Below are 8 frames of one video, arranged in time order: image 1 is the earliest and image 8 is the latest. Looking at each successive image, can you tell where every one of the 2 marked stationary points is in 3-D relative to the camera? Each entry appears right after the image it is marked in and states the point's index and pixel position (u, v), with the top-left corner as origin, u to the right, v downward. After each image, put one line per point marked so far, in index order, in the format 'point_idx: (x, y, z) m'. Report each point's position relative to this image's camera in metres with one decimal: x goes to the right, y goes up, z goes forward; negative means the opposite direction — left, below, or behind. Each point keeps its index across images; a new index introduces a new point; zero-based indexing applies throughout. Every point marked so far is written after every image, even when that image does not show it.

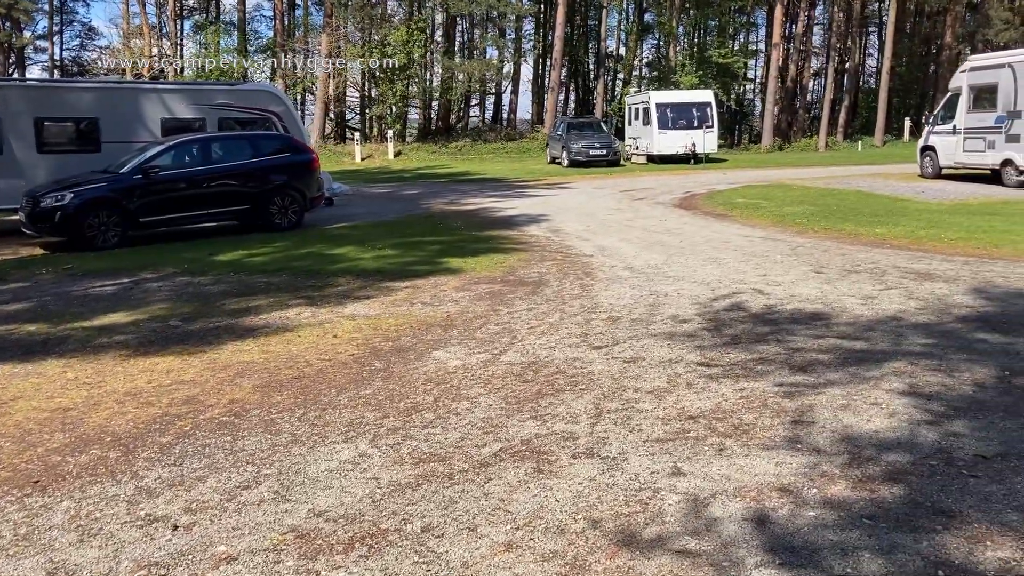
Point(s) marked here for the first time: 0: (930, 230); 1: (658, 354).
0: (+5.4, +0.8, +12.0) m
1: (+0.9, -0.4, +6.0) m
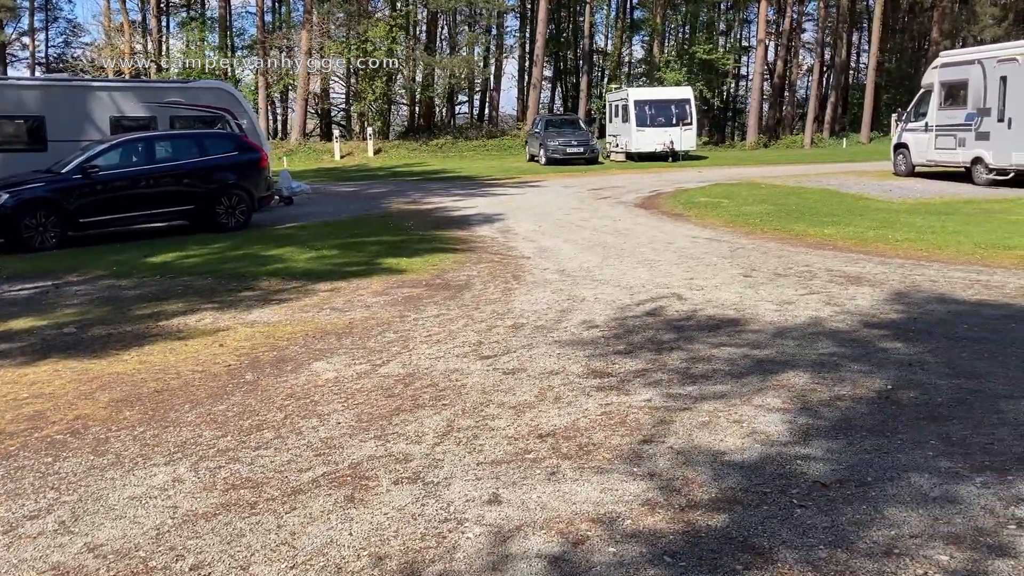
0: (+4.7, +0.7, +11.8) m
1: (+0.2, -0.5, +5.7) m
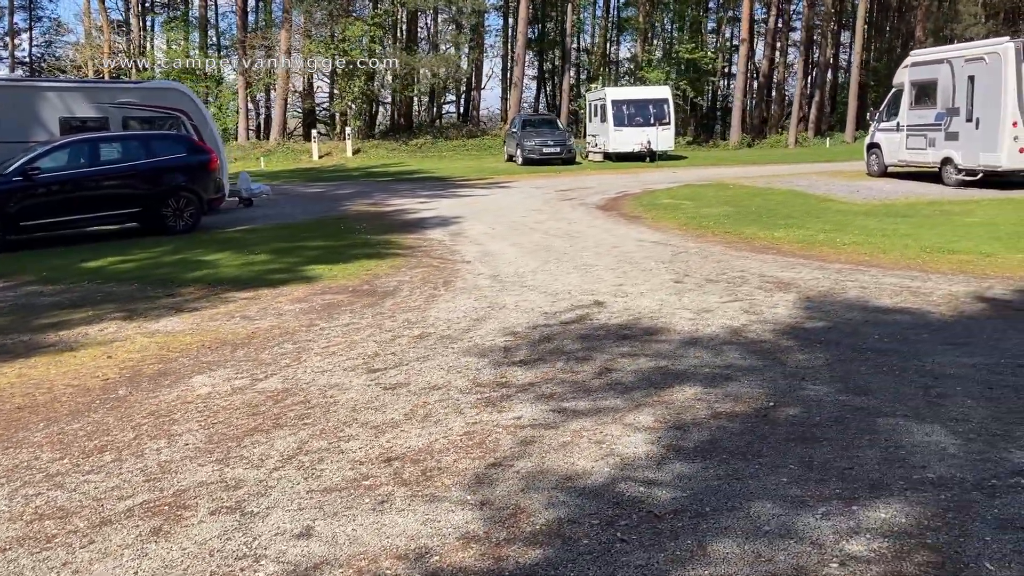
0: (+4.0, +0.7, +11.5) m
1: (-0.5, -0.5, +5.5) m
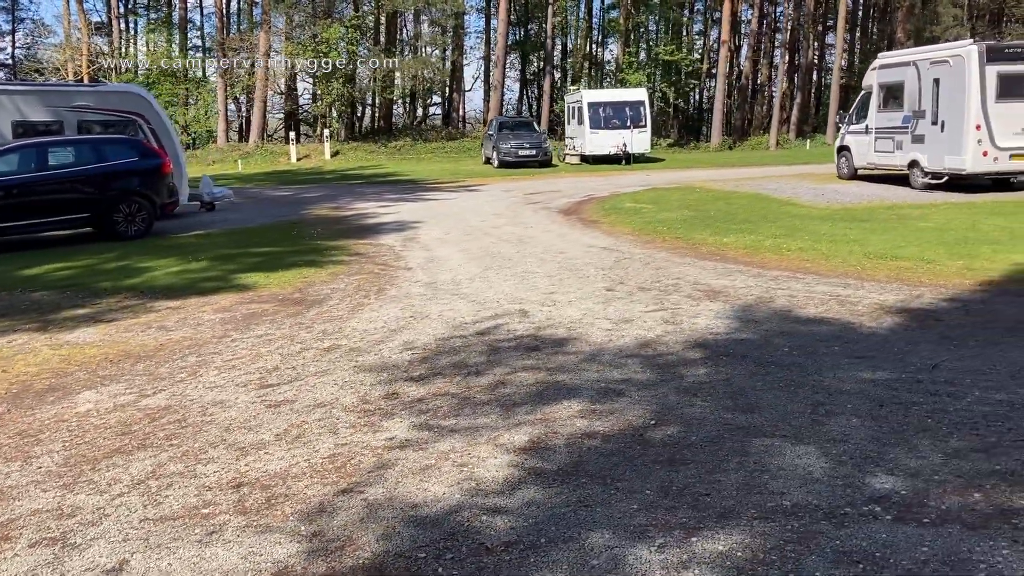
0: (+3.3, +0.6, +11.4) m
1: (-1.1, -0.6, +5.3) m
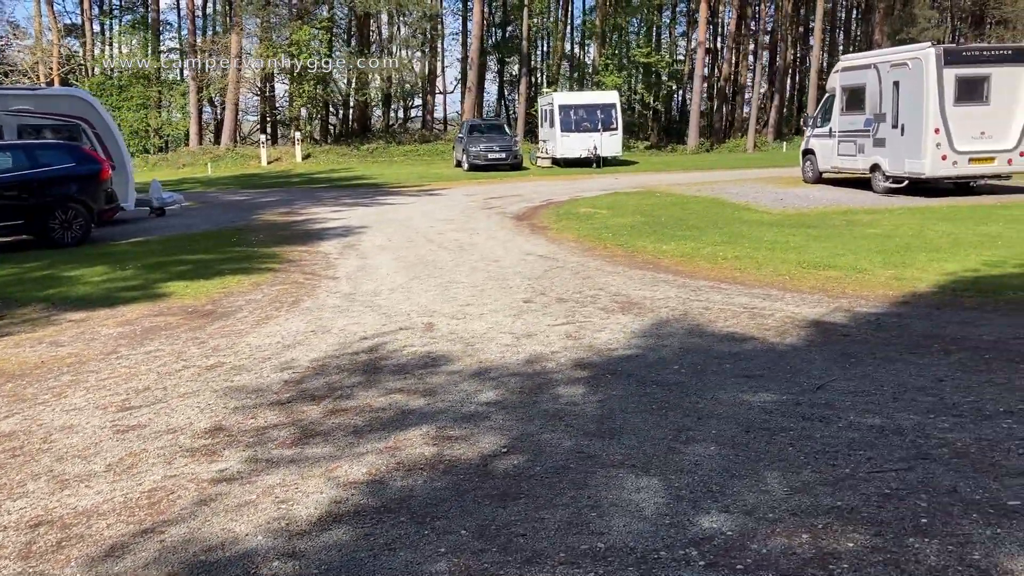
0: (+2.5, +0.5, +11.2) m
1: (-1.8, -0.7, +5.1) m
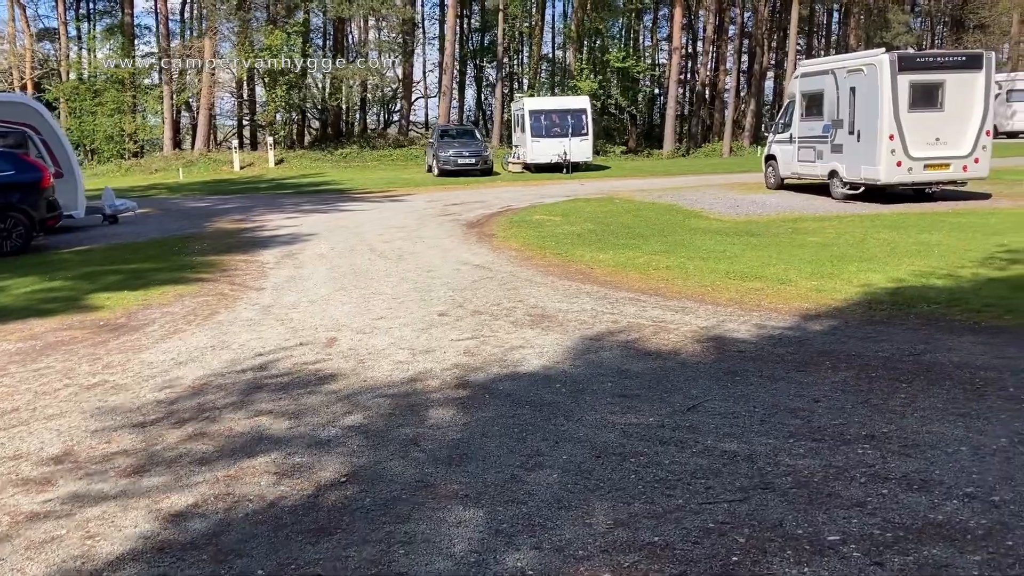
0: (+1.7, +0.4, +11.1) m
1: (-2.6, -0.8, +4.9) m
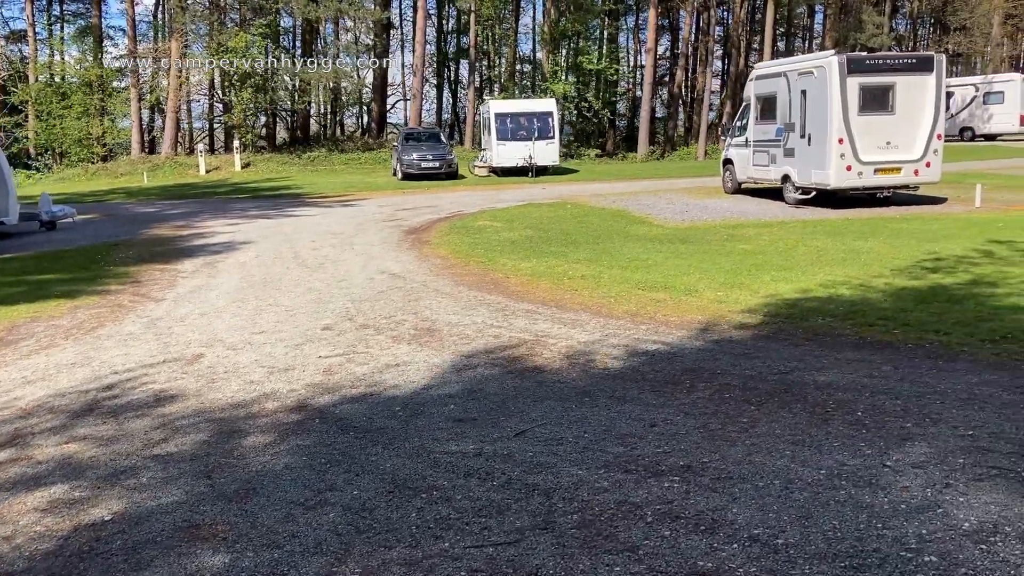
0: (+0.7, +0.3, +10.8) m
1: (-3.5, -0.9, +4.6) m
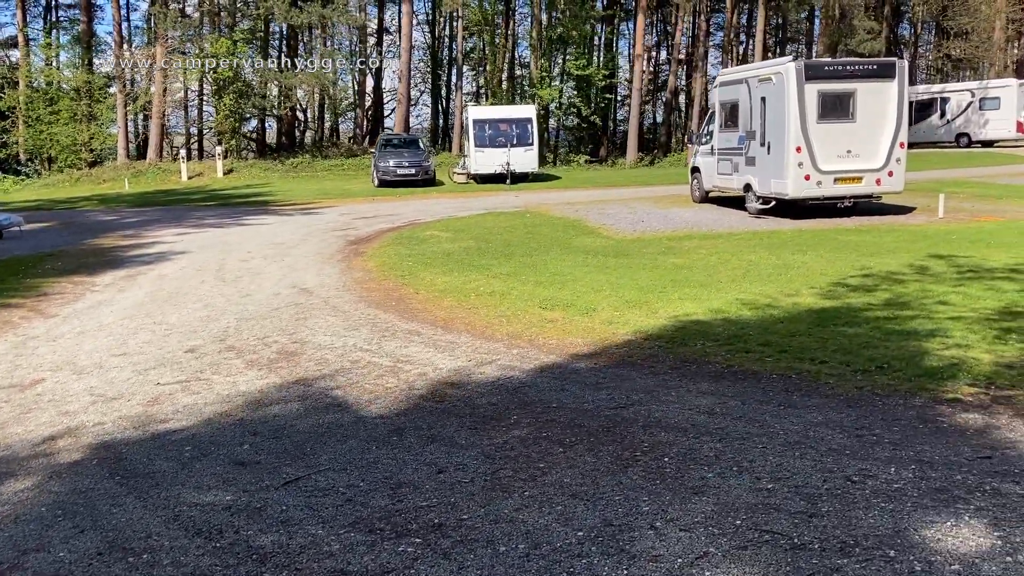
0: (-0.2, +0.1, +10.4) m
1: (-4.5, -1.1, +4.2) m
